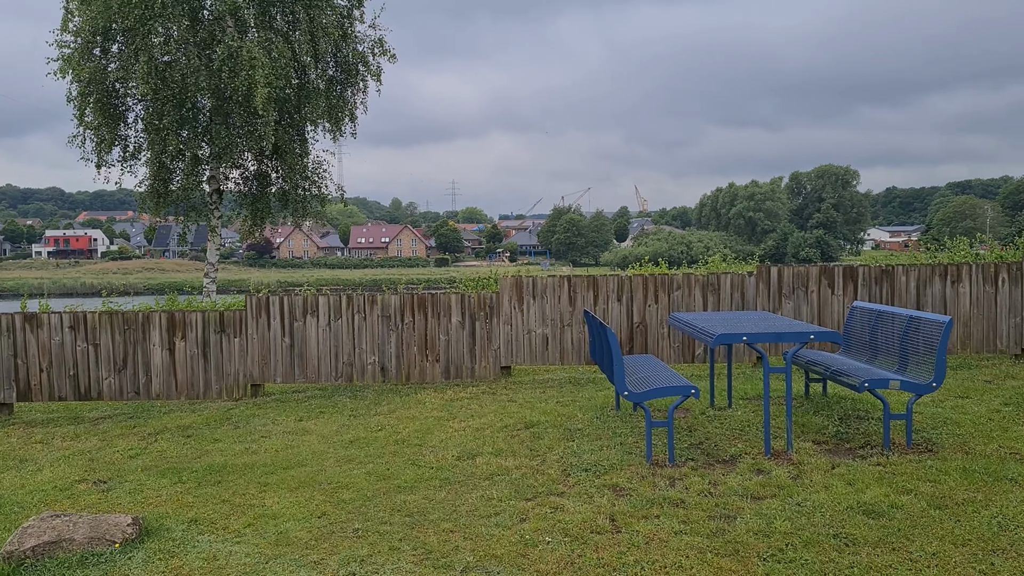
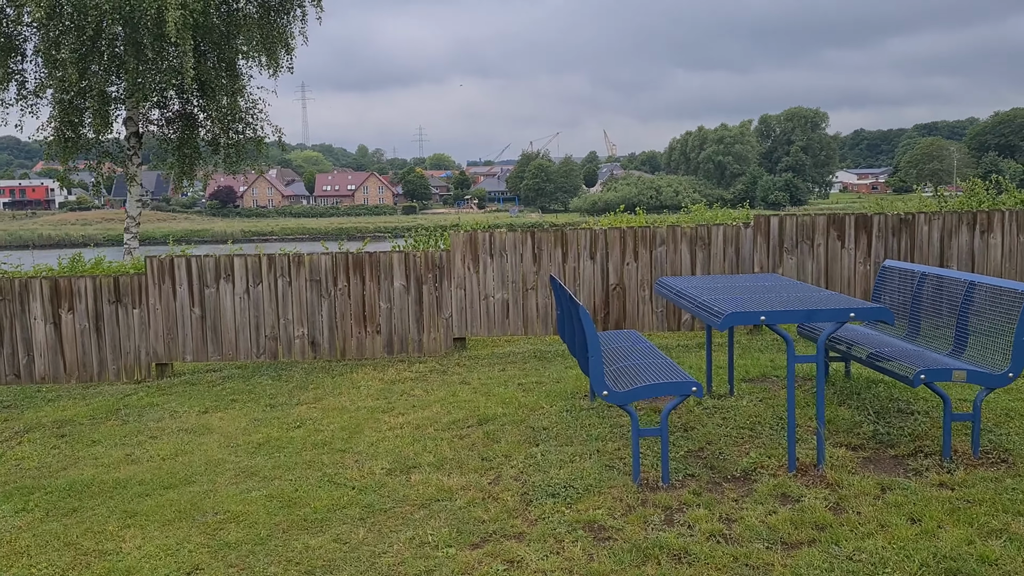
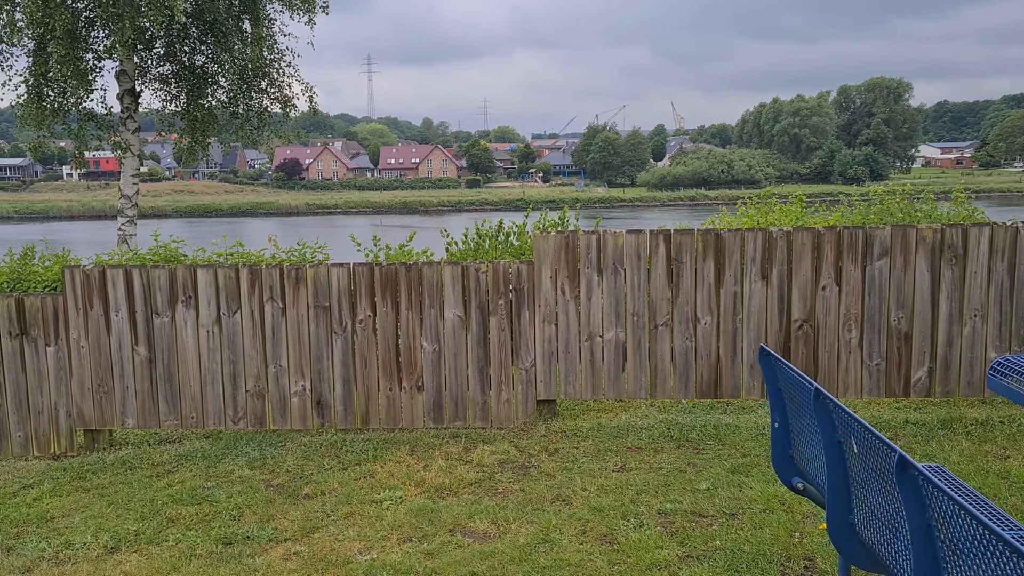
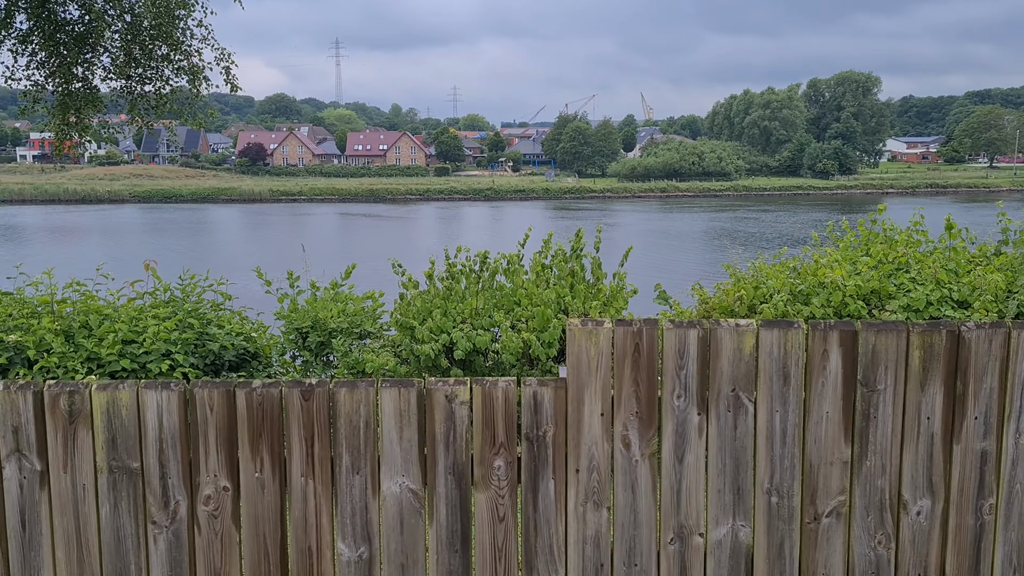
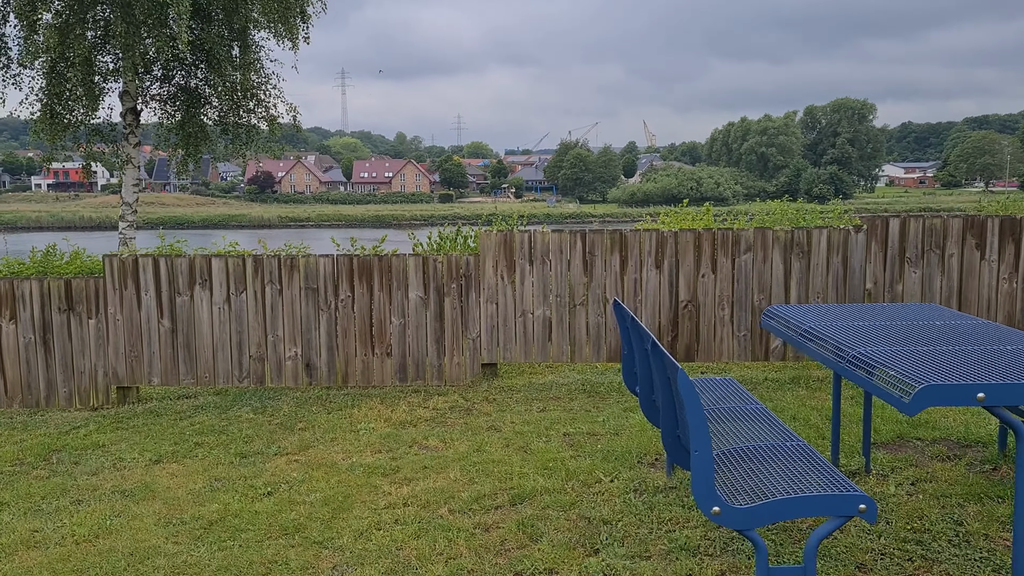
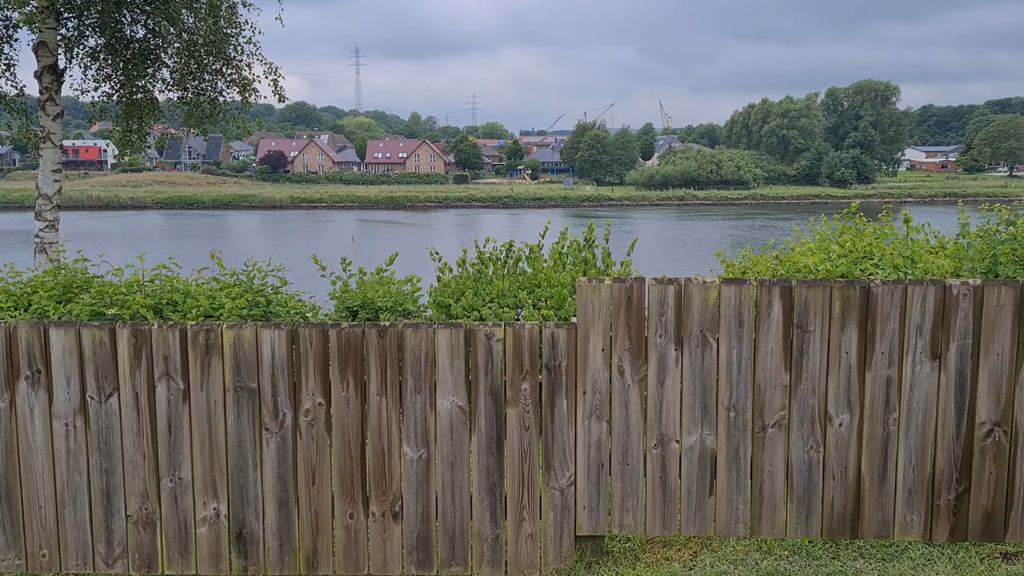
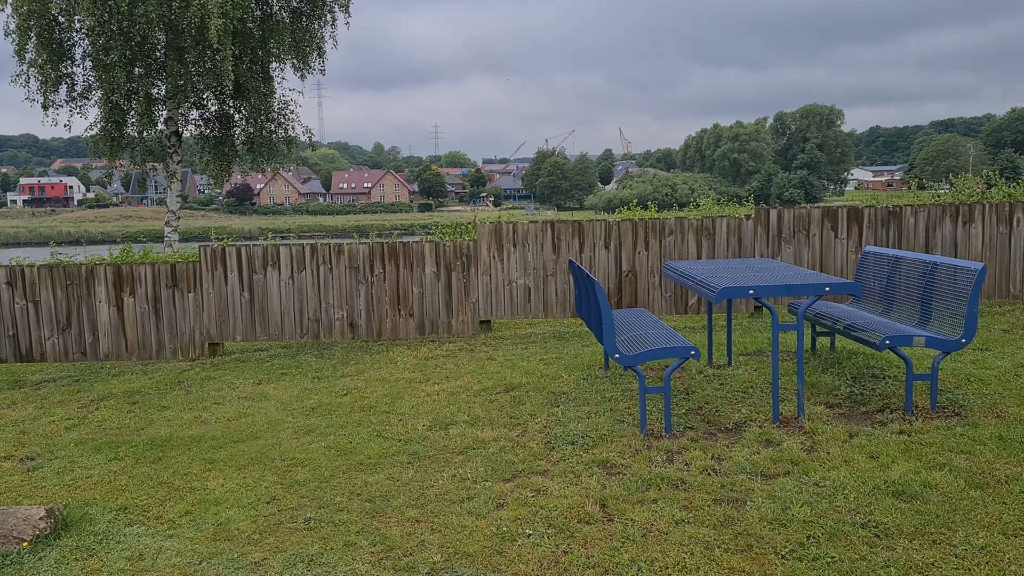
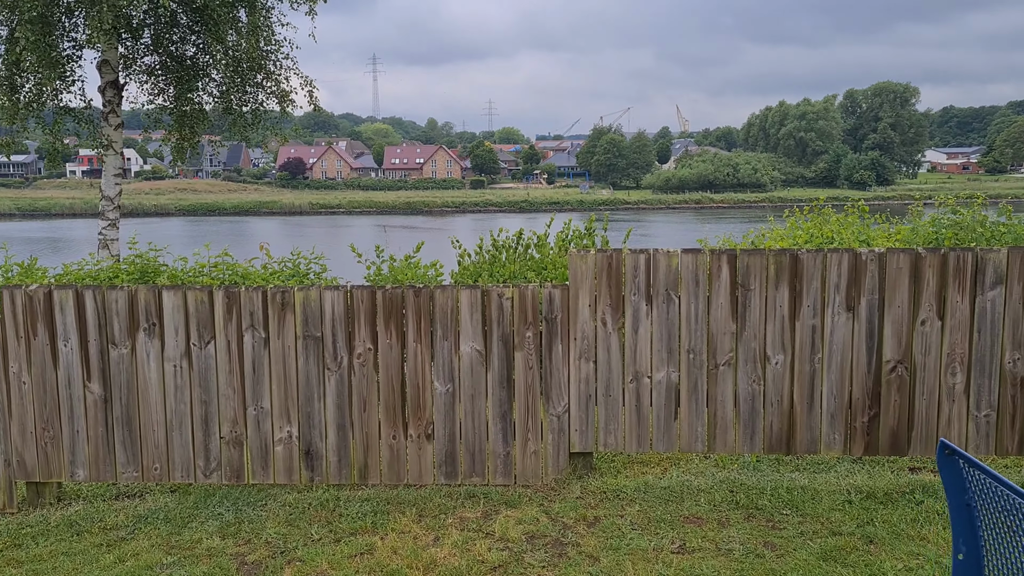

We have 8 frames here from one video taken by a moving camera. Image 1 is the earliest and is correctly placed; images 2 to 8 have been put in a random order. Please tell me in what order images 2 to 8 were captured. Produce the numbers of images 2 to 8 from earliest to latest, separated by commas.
7, 2, 5, 3, 8, 6, 4
